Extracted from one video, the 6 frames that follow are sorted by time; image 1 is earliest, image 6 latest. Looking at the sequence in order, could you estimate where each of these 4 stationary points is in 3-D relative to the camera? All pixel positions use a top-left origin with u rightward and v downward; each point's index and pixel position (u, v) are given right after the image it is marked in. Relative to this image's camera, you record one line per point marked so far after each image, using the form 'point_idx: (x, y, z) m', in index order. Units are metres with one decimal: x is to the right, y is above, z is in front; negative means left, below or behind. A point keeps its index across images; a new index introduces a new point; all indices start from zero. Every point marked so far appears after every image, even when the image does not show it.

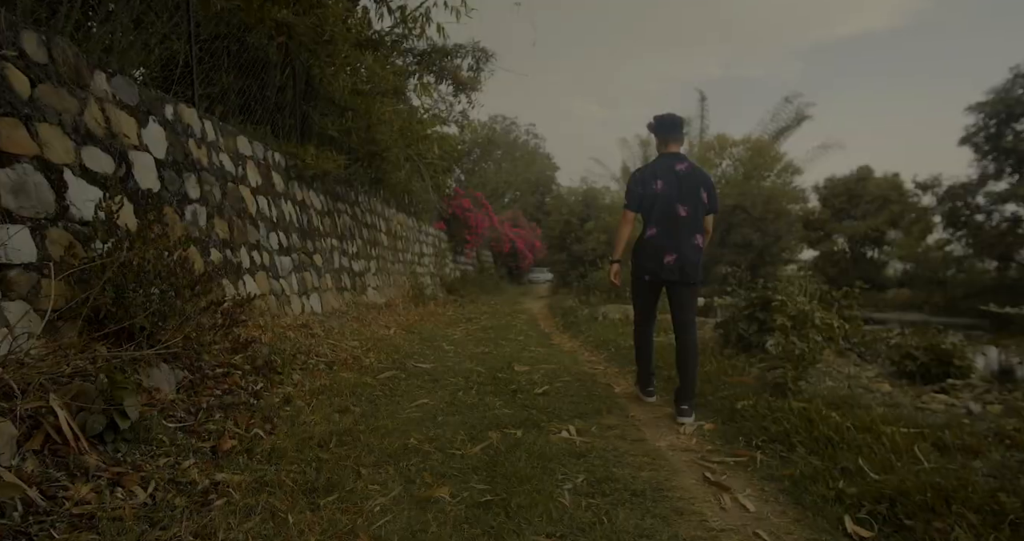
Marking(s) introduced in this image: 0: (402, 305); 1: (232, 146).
0: (-1.4, -0.5, +7.7) m
1: (-1.9, +0.8, +4.1) m
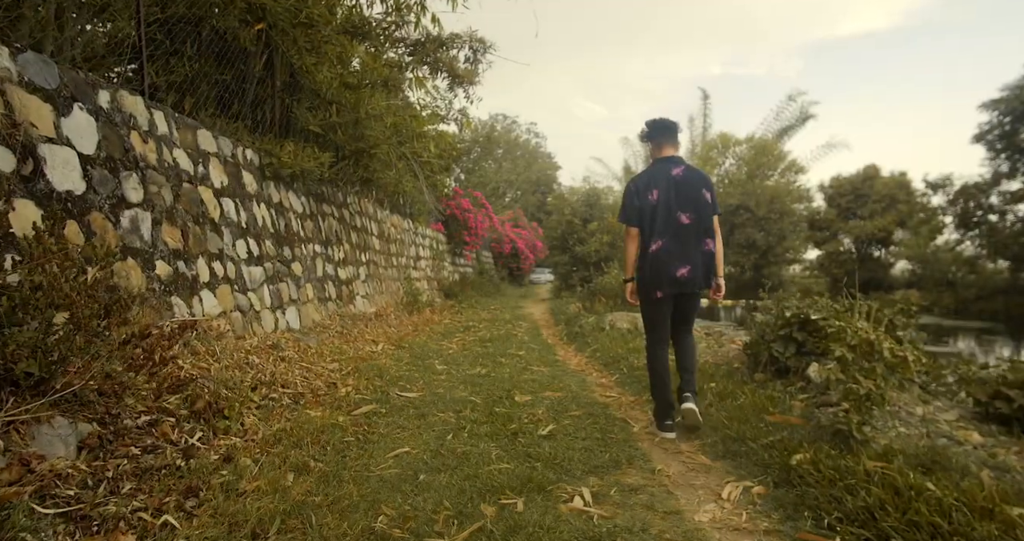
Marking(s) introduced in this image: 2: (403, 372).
0: (-1.4, -0.6, +7.2) m
1: (-1.9, +0.8, +3.6) m
2: (-0.7, -0.7, +4.1) m
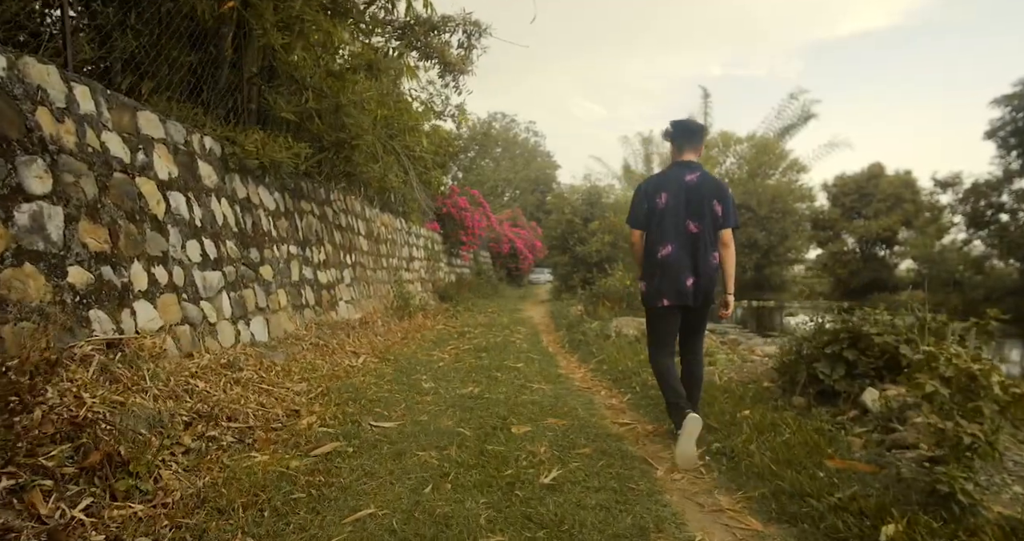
0: (-1.4, -0.6, +6.6) m
1: (-1.9, +0.7, +3.0) m
2: (-0.8, -0.7, +3.6) m
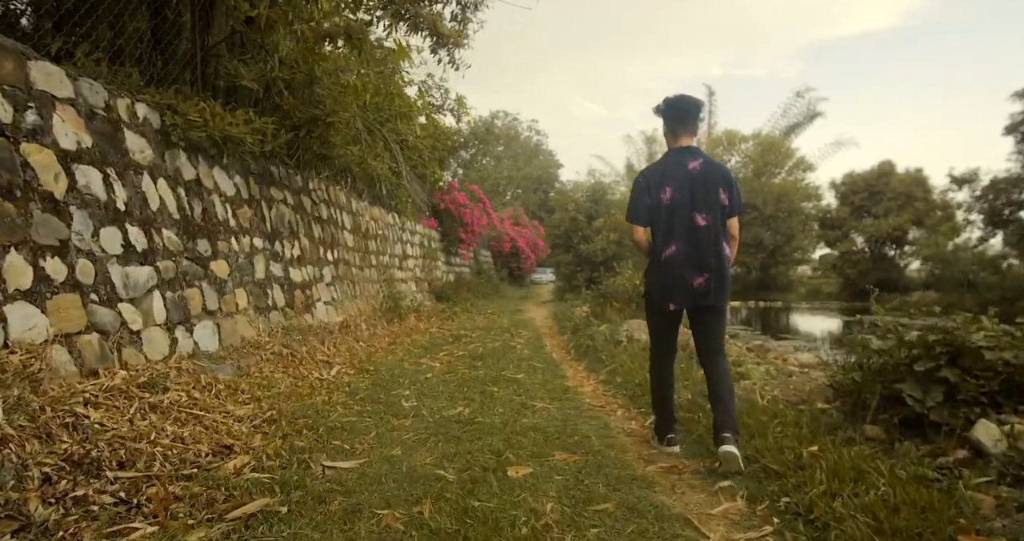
0: (-1.4, -0.6, +6.0) m
1: (-1.9, +0.8, +2.4) m
2: (-0.8, -0.7, +2.9) m
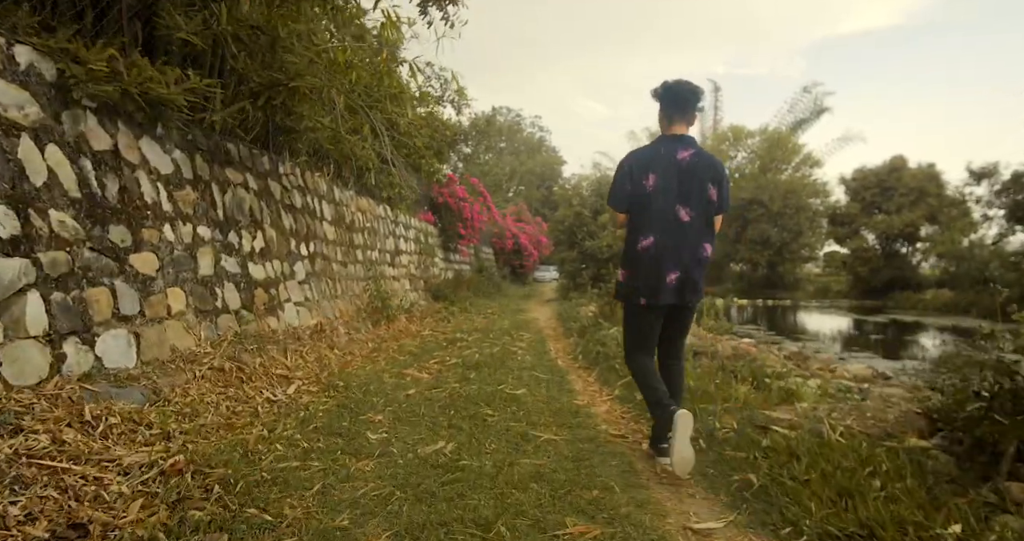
0: (-1.4, -0.5, +5.2) m
1: (-1.9, +0.8, +1.6) m
2: (-0.8, -0.7, +2.2) m
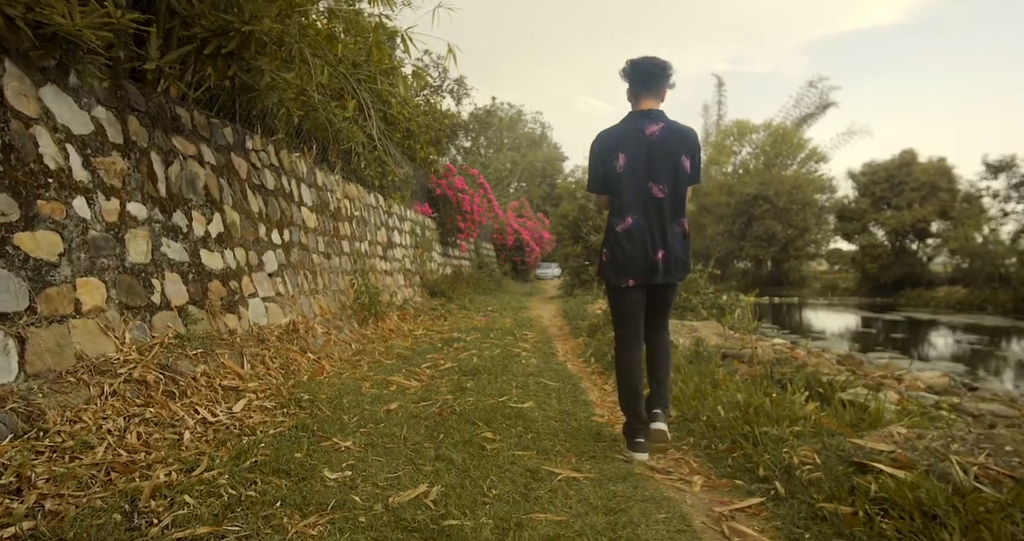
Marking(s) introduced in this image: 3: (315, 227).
0: (-1.4, -0.5, +4.6) m
1: (-1.9, +0.8, +0.9) m
2: (-0.8, -0.6, +1.5) m
3: (-1.8, +0.4, +5.6) m
